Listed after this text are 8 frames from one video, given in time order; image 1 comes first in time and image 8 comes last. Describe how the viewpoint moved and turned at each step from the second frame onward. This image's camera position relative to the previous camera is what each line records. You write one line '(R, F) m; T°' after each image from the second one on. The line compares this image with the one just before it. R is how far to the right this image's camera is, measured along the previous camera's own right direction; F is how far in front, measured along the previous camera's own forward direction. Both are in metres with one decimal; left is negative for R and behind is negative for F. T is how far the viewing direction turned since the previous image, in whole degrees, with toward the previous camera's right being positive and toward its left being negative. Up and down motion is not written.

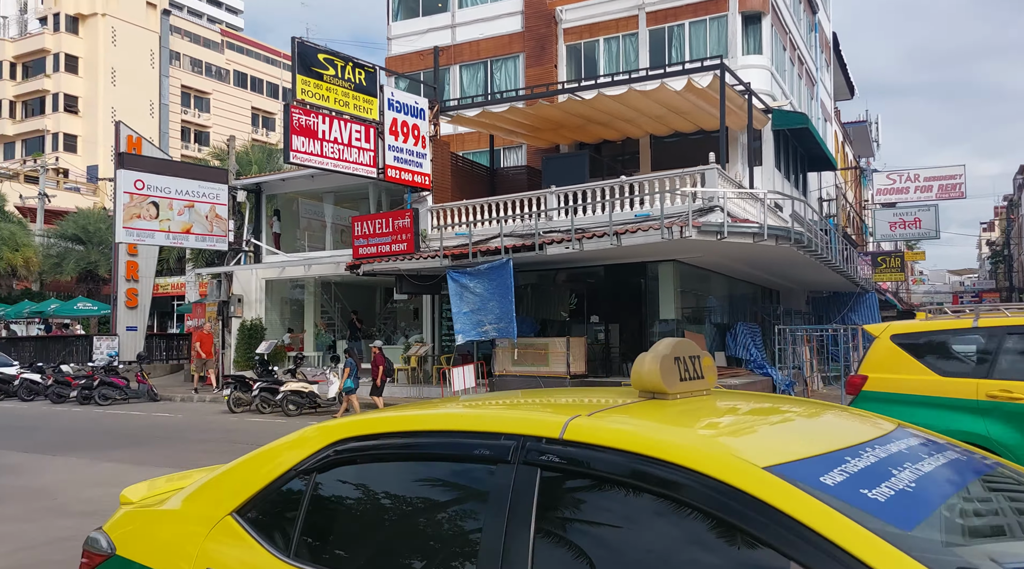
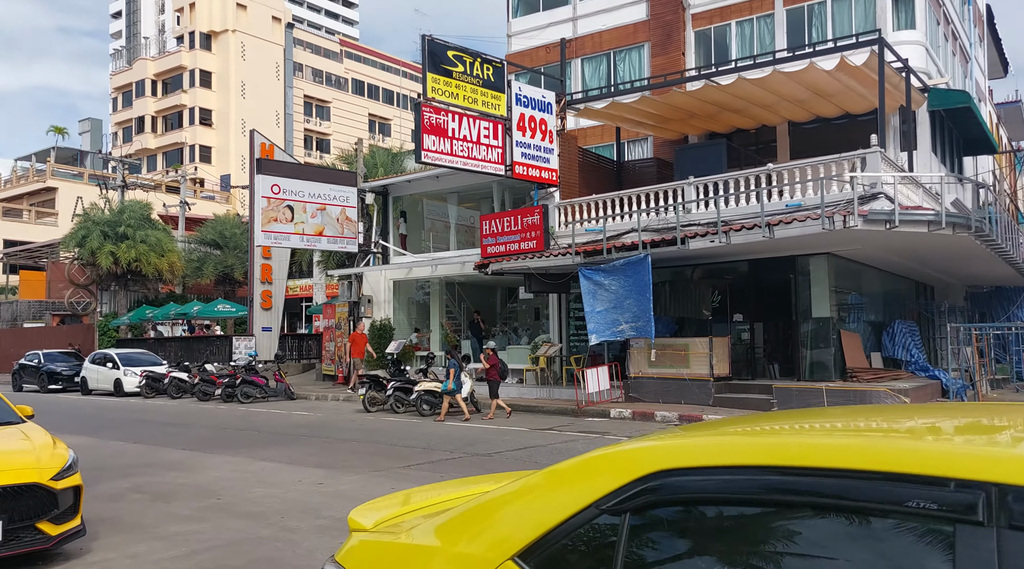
(-0.5, +0.5) m; -8°
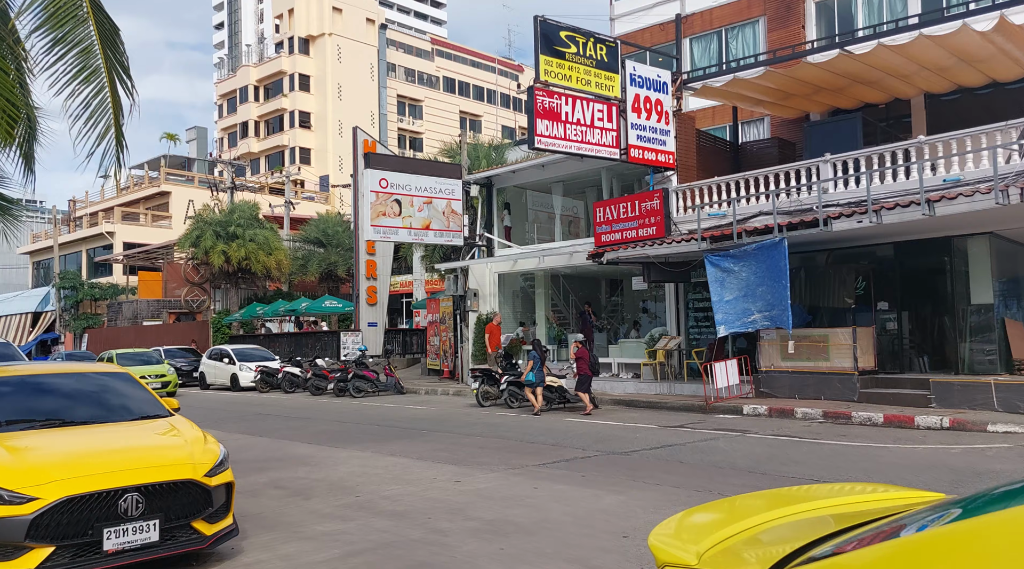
(-0.6, +0.6) m; -6°
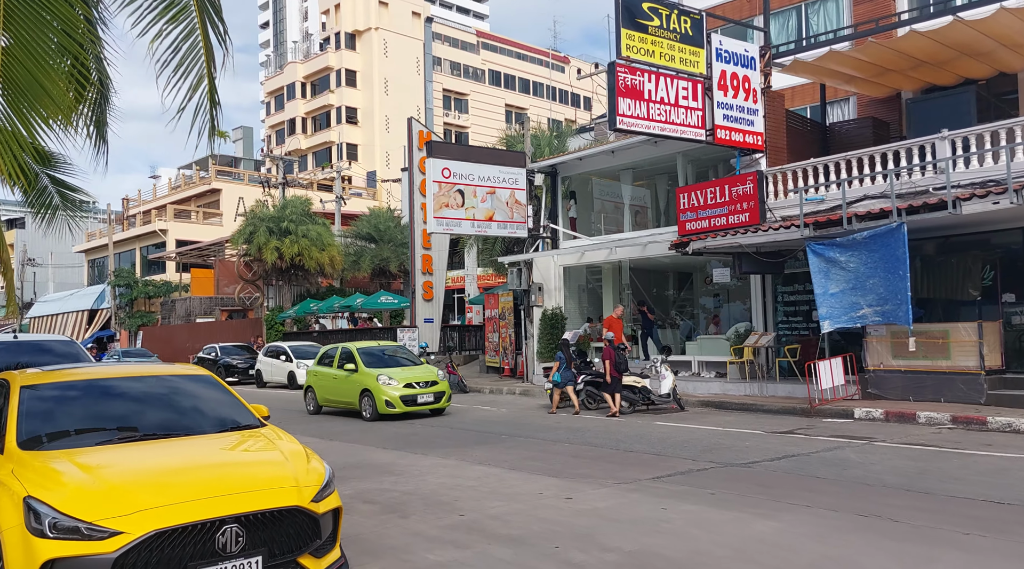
(-0.8, +1.1) m; -3°
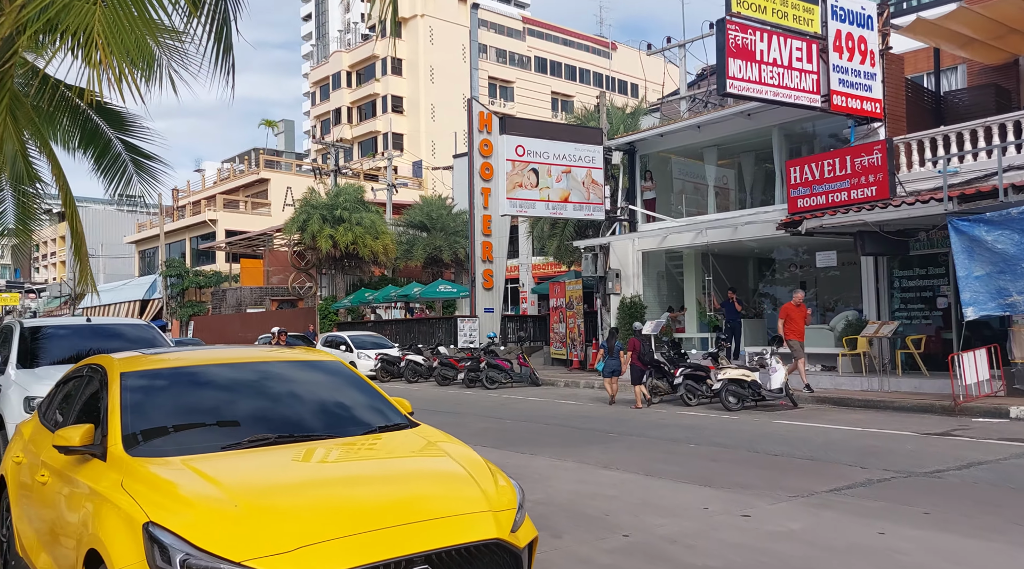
(-1.1, +1.3) m; -3°
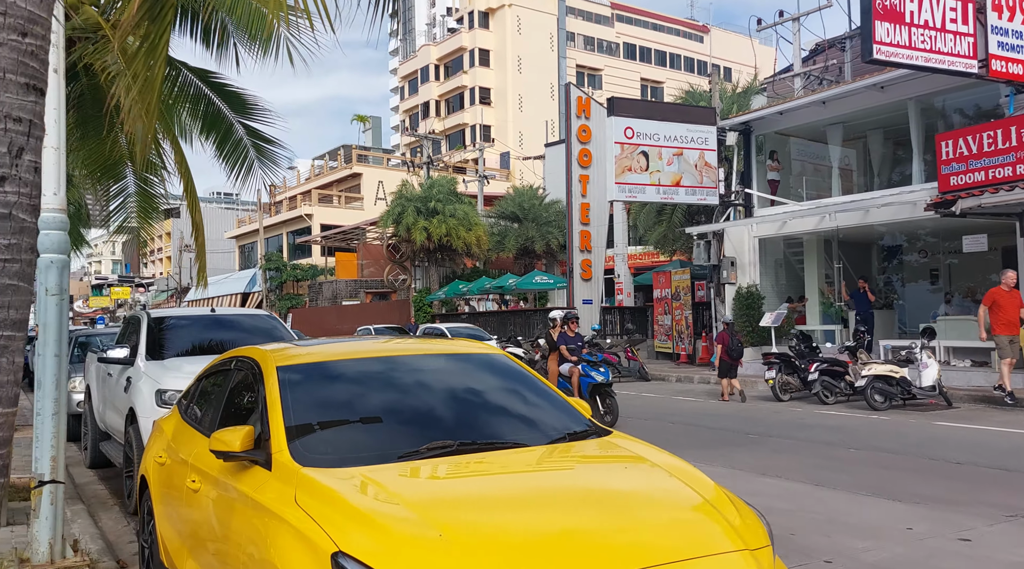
(-0.6, +0.7) m; -6°
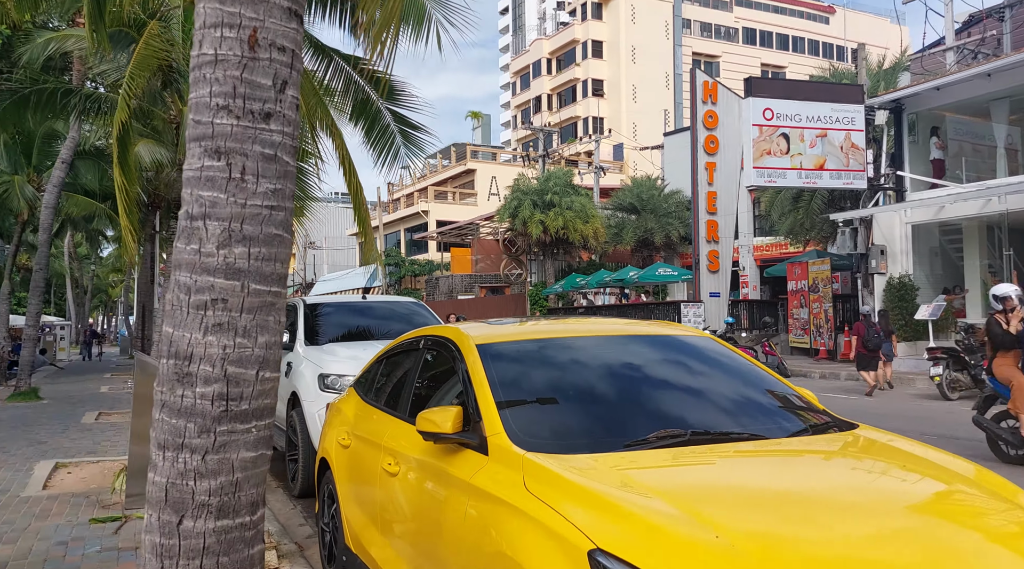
(-0.5, +0.3) m; -8°
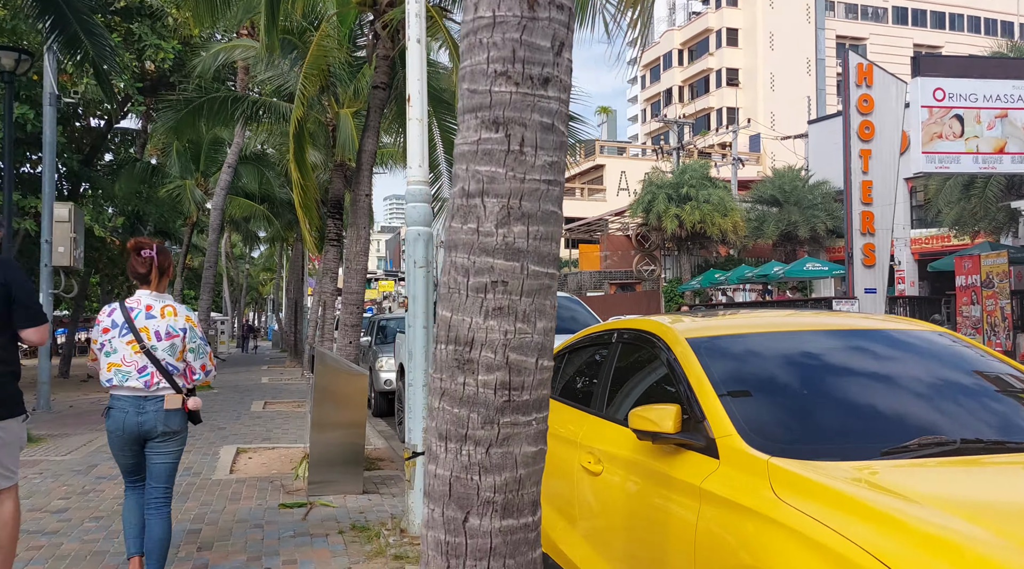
(-0.4, +0.2) m; -9°
